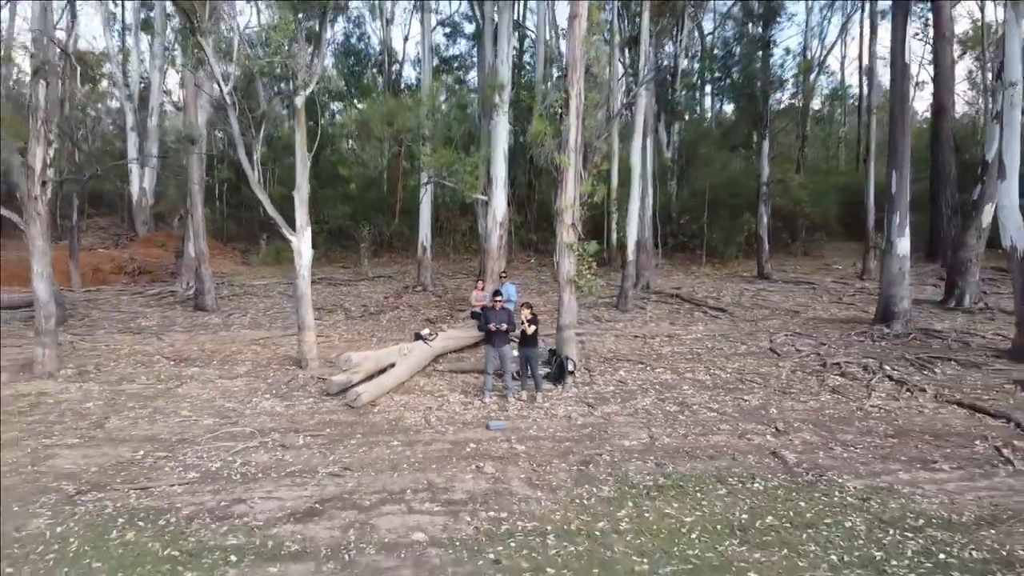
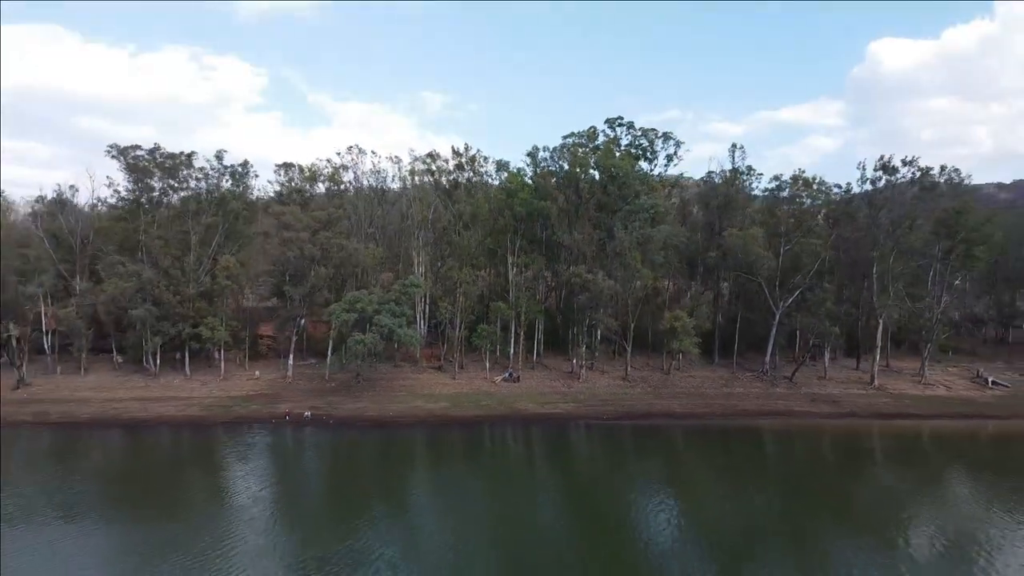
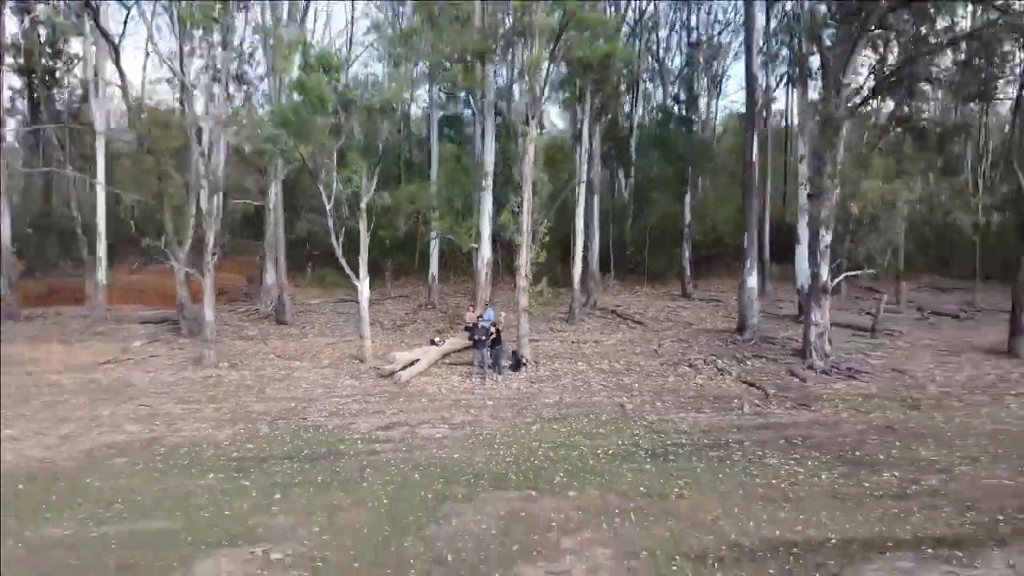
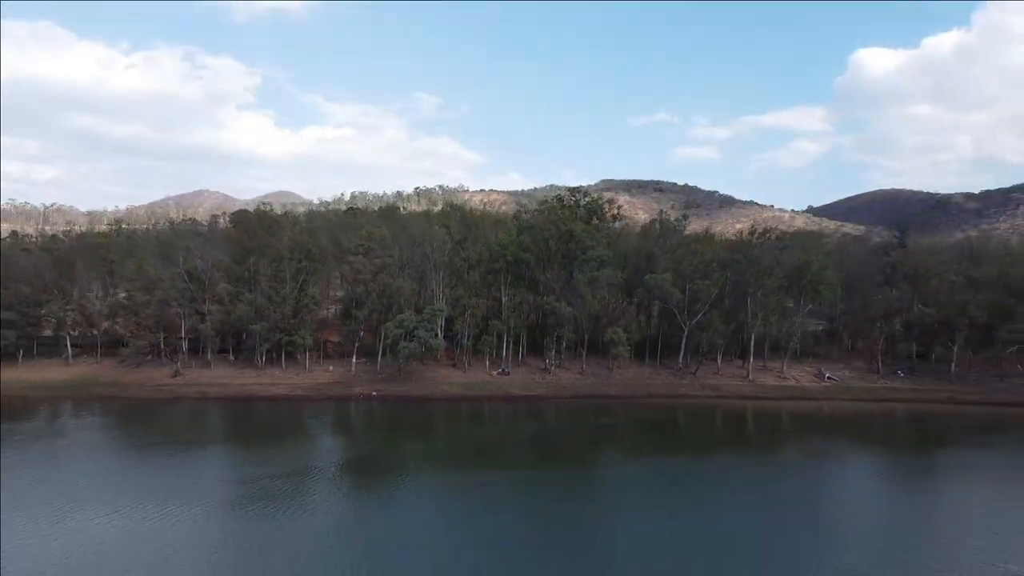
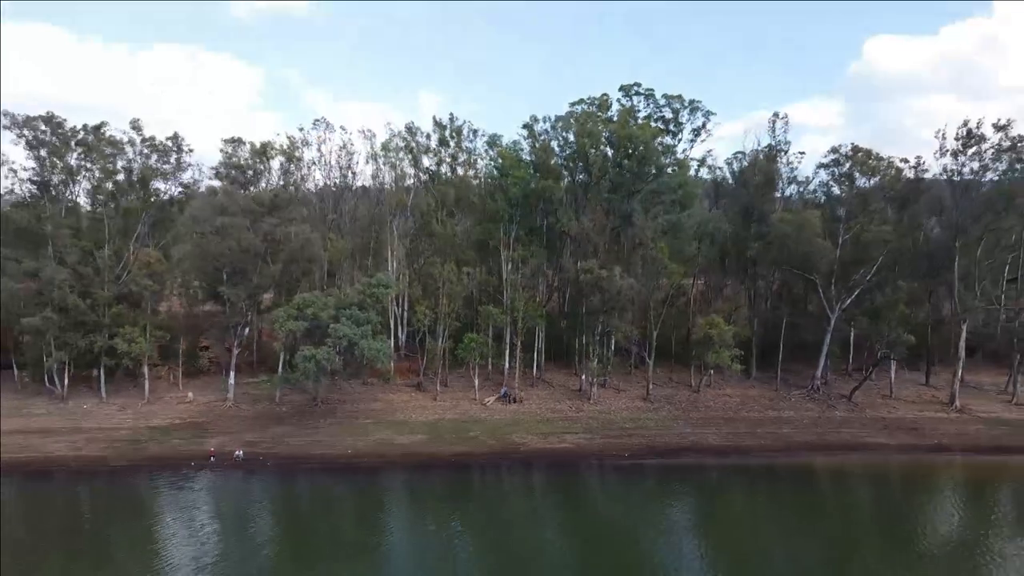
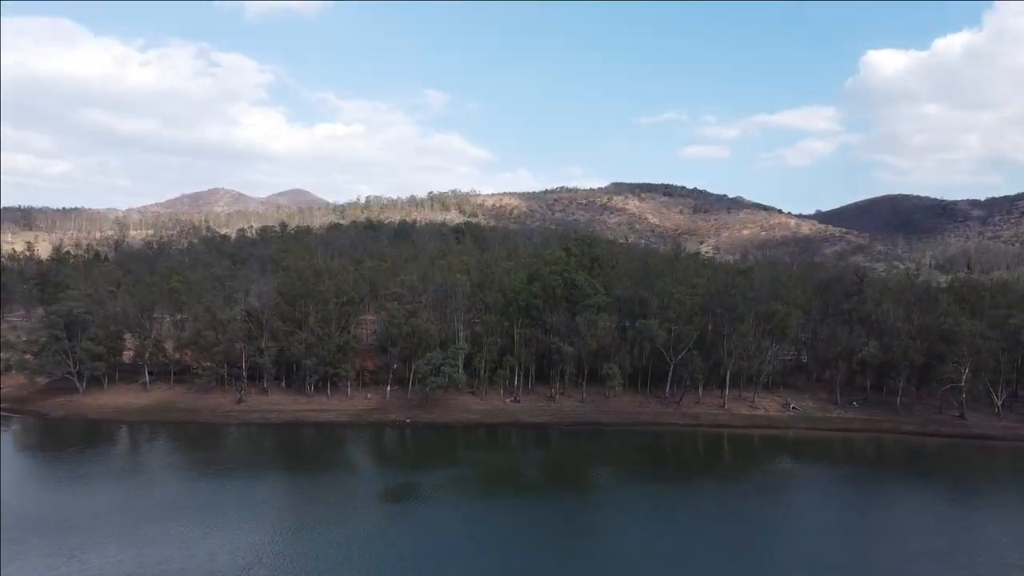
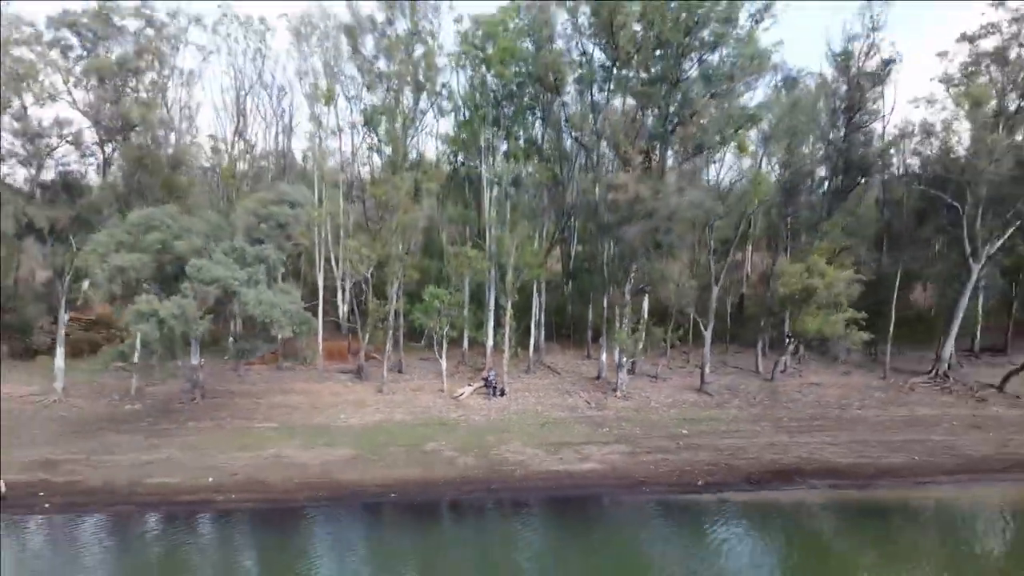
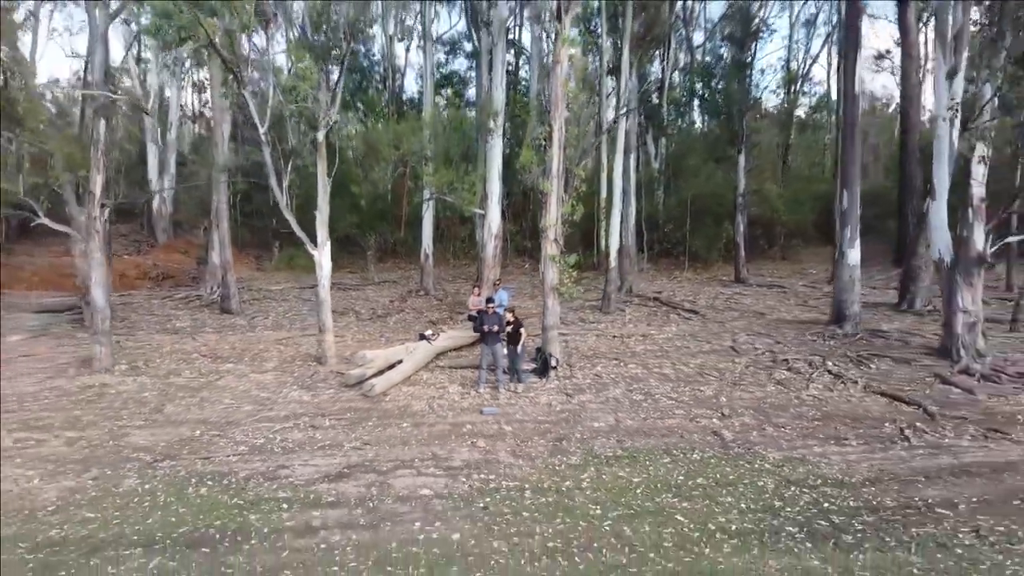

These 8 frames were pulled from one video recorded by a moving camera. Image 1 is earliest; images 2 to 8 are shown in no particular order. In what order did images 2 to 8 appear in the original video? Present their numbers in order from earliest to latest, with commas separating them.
8, 3, 7, 5, 2, 4, 6
